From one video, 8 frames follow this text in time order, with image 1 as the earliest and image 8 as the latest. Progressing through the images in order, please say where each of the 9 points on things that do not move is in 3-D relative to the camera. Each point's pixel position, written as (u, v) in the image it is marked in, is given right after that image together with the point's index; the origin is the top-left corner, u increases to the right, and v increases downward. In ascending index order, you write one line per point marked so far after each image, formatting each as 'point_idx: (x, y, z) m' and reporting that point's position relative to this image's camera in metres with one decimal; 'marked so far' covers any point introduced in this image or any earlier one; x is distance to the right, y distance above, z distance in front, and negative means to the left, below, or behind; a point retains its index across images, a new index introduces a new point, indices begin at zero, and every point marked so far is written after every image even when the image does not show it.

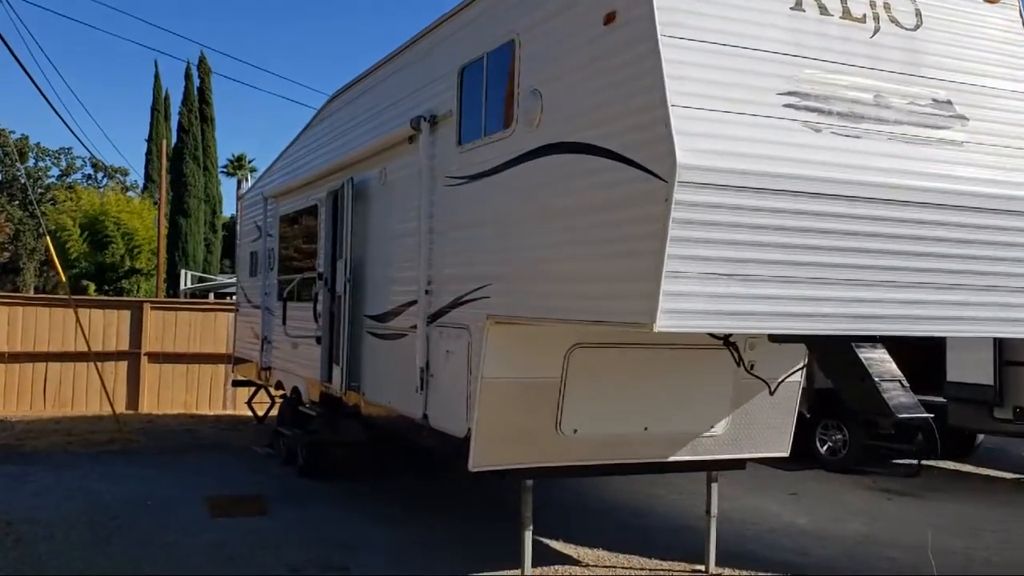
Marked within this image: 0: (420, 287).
0: (-0.5, 0.0, +5.5) m
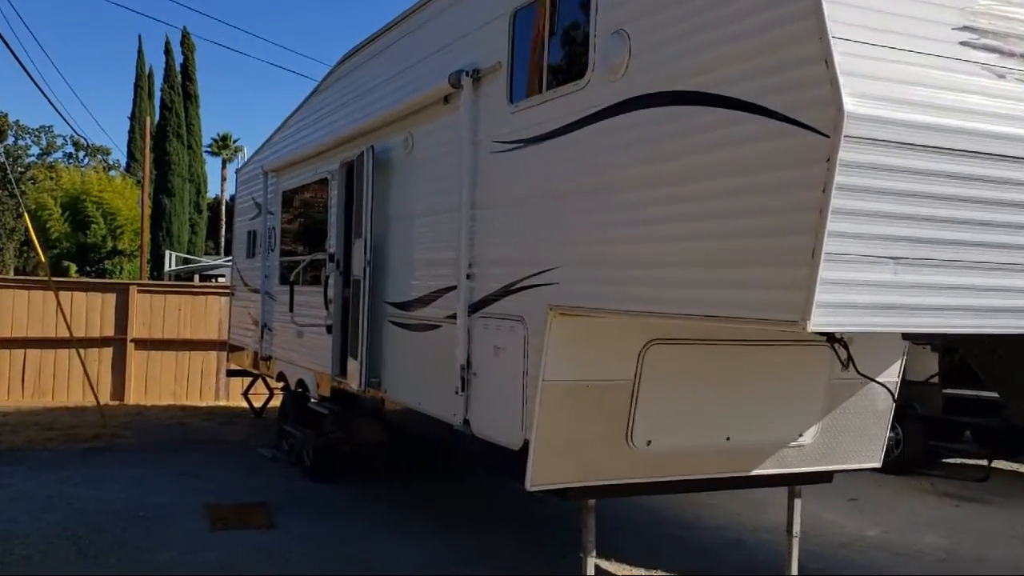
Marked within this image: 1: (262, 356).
0: (-0.3, +0.1, +4.8) m
1: (-2.3, -0.6, +8.7) m
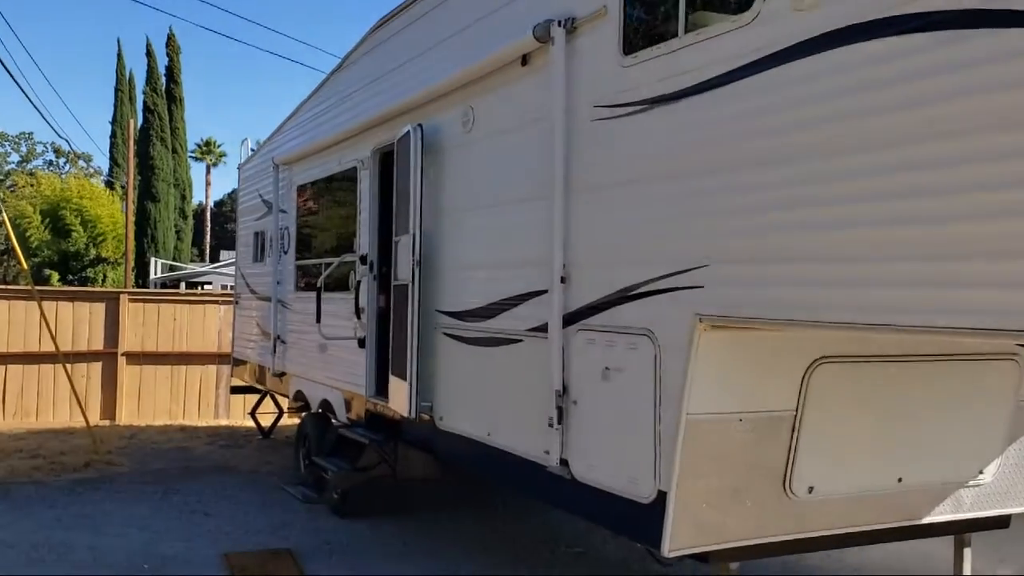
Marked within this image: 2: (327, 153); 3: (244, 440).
0: (+0.1, +0.1, +3.8) m
1: (-2.0, -0.7, +7.8) m
2: (-1.3, +1.0, +6.8) m
3: (-2.6, -1.5, +9.1) m
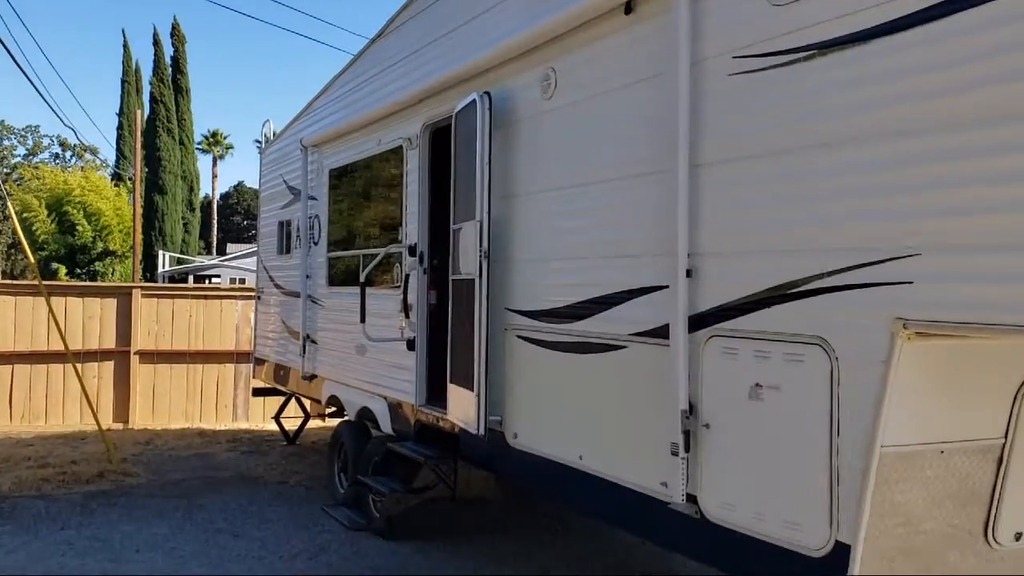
0: (+0.5, +0.1, +3.1) m
1: (-1.6, -0.7, +7.1) m
2: (-1.0, +1.0, +6.1) m
3: (-2.2, -1.4, +8.5) m
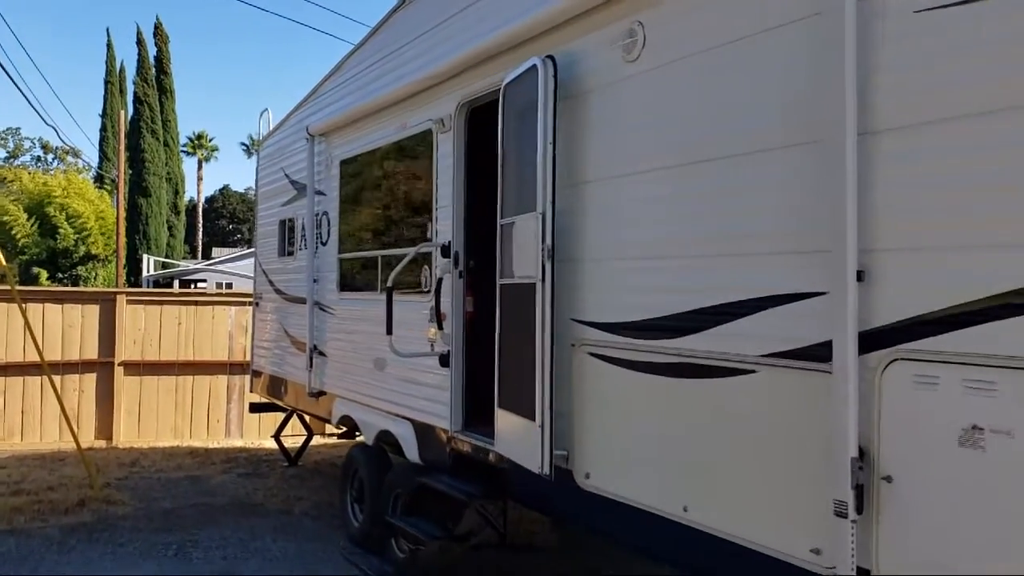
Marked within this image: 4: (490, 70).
0: (+0.8, +0.1, +2.4) m
1: (-1.4, -0.7, +6.3) m
2: (-0.7, +1.0, +5.3) m
3: (-2.0, -1.5, +7.7) m
4: (-0.1, +0.9, +4.0) m
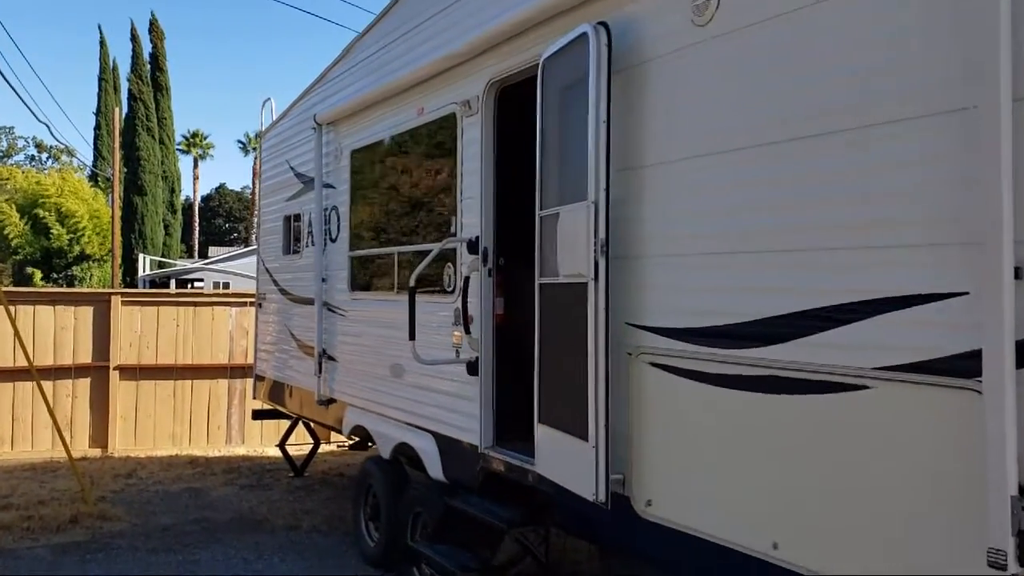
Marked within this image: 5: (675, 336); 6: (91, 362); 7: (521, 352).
0: (+0.9, +0.1, +2.0) m
1: (-1.2, -0.7, +5.9) m
2: (-0.6, +1.0, +4.9) m
3: (-1.9, -1.5, +7.3) m
4: (+0.1, +0.9, +3.6) m
5: (+0.5, -0.1, +2.8) m
6: (-4.0, -0.7, +8.8) m
7: (0.0, -0.3, +4.1) m
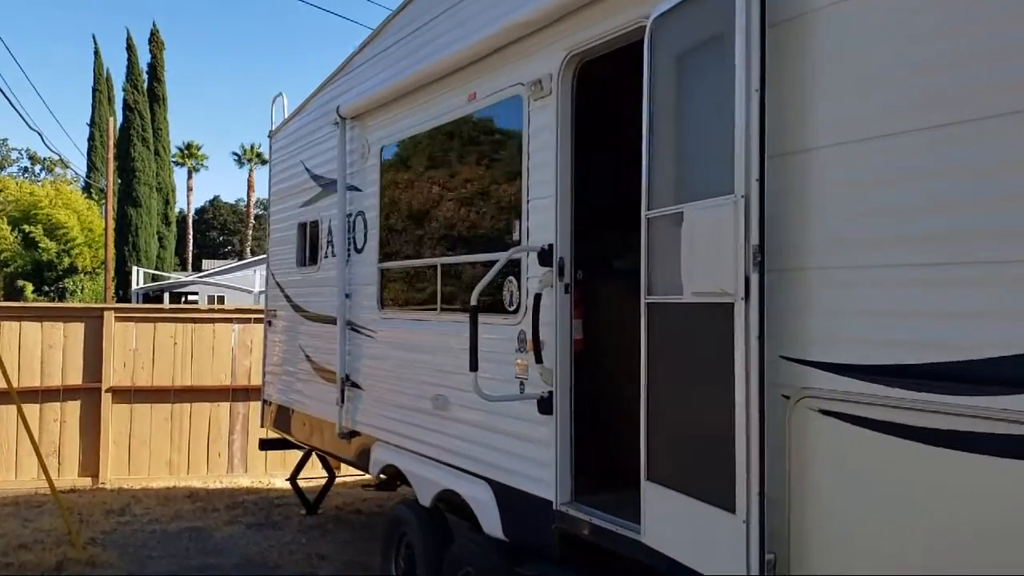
0: (+1.2, 0.0, +1.3) m
1: (-0.9, -0.8, +5.2) m
2: (-0.3, +0.9, +4.2) m
3: (-1.6, -1.6, +6.5) m
4: (+0.4, +0.9, +2.9) m
5: (+0.8, -0.2, +2.1) m
6: (-3.7, -0.8, +8.1) m
7: (+0.3, -0.4, +3.4) m
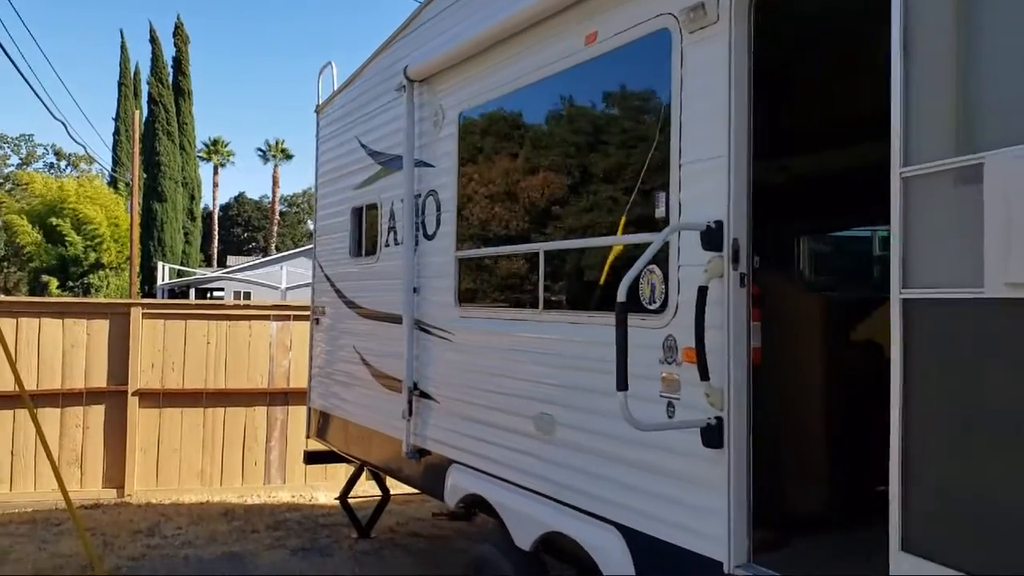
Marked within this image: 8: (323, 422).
0: (+1.6, 0.0, +0.5) m
1: (-0.5, -0.8, +4.4) m
2: (+0.1, +0.9, +3.4) m
3: (-1.1, -1.5, +5.8) m
4: (+0.8, +0.9, +2.1) m
5: (+1.1, -0.2, +1.3) m
6: (-3.2, -0.8, +7.4) m
7: (+0.7, -0.3, +2.6) m
8: (-1.1, -0.8, +5.9) m
